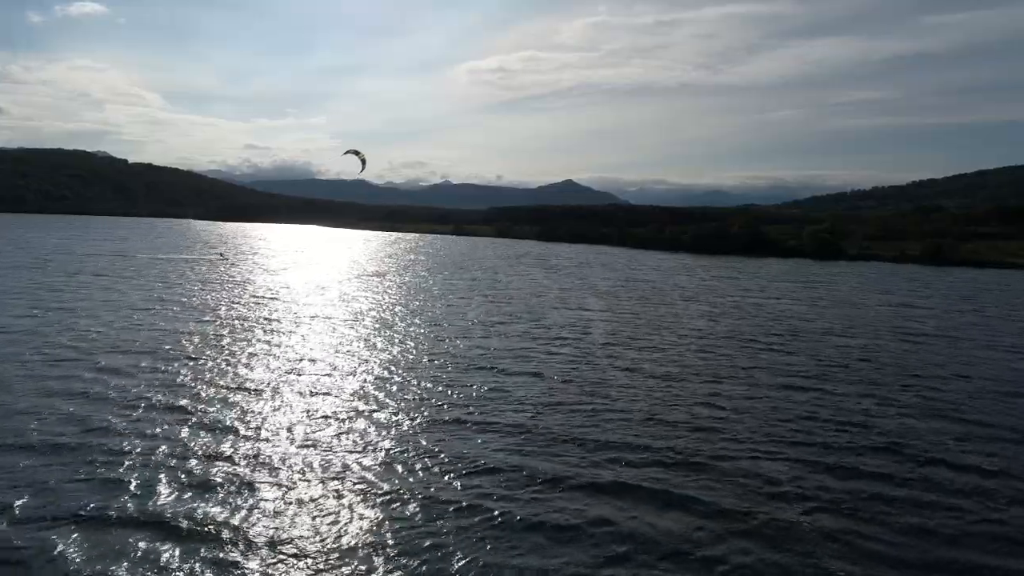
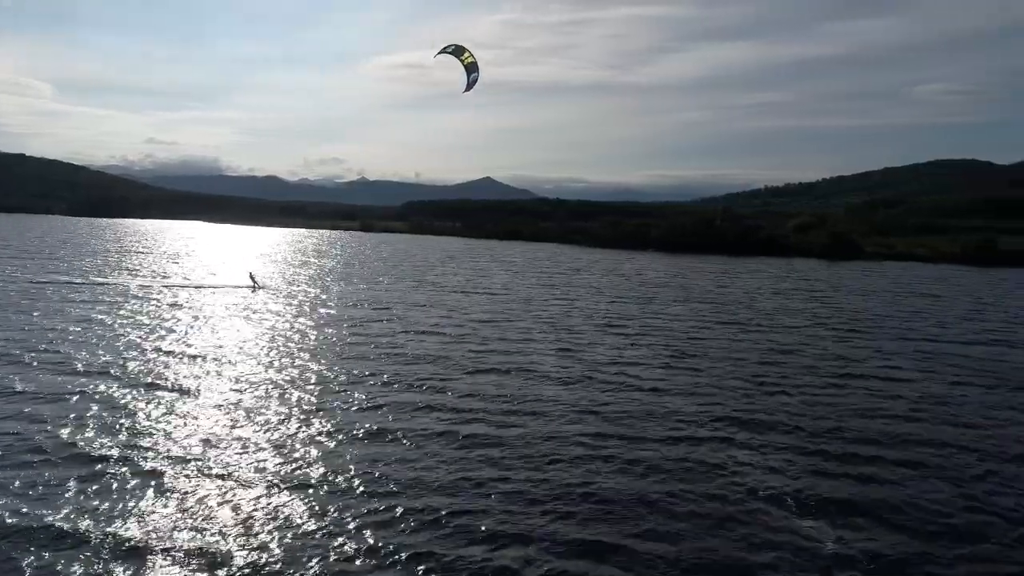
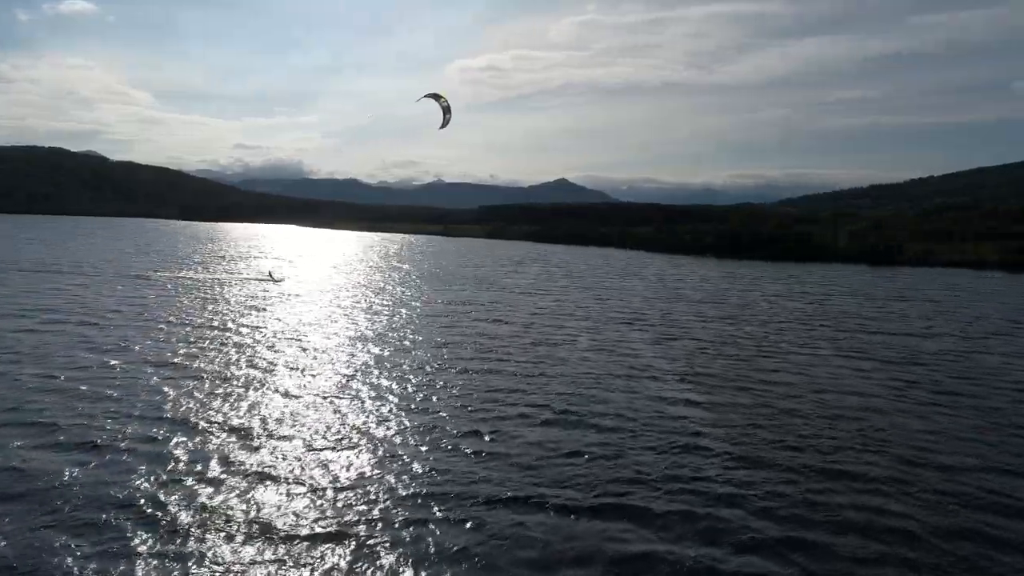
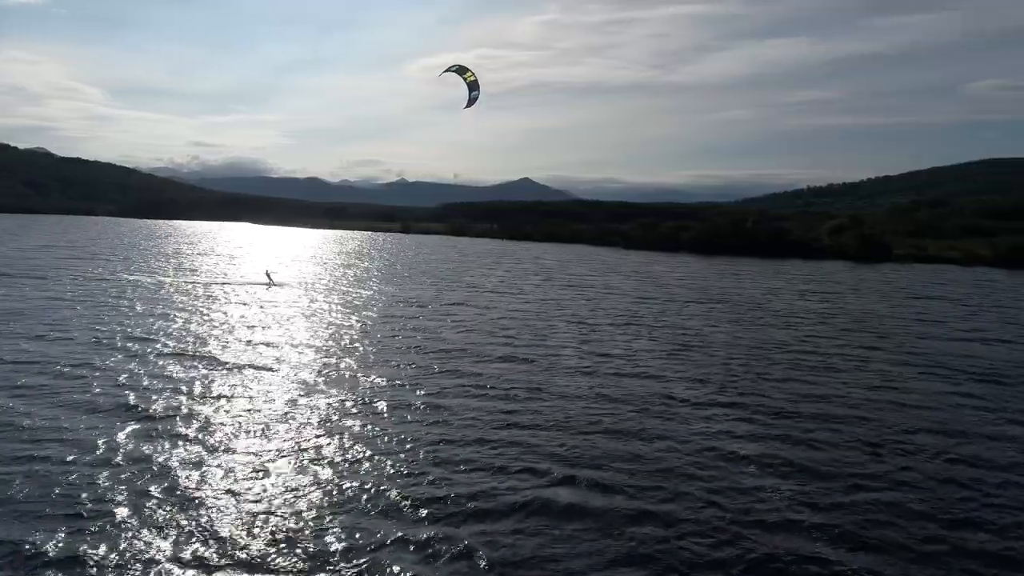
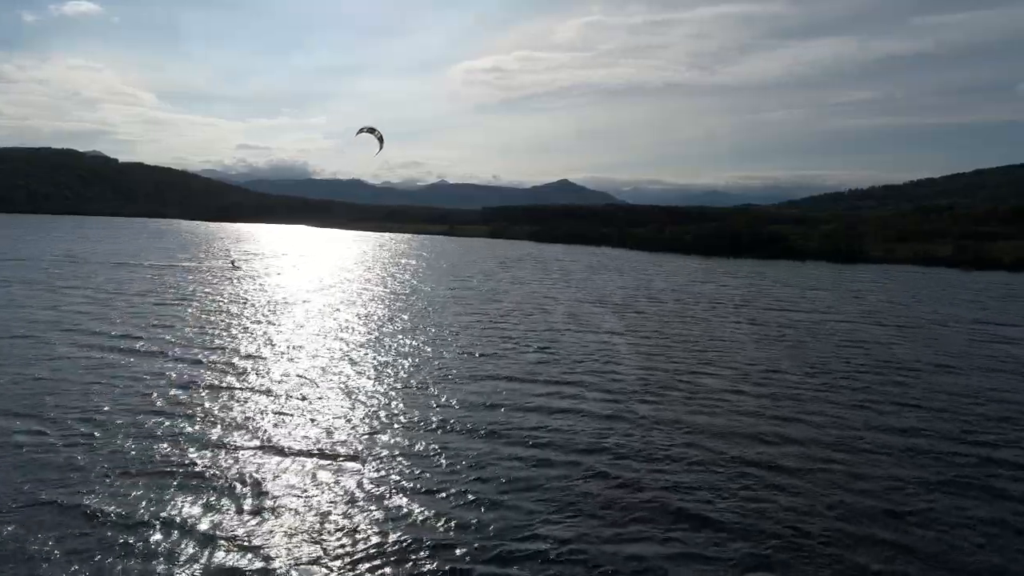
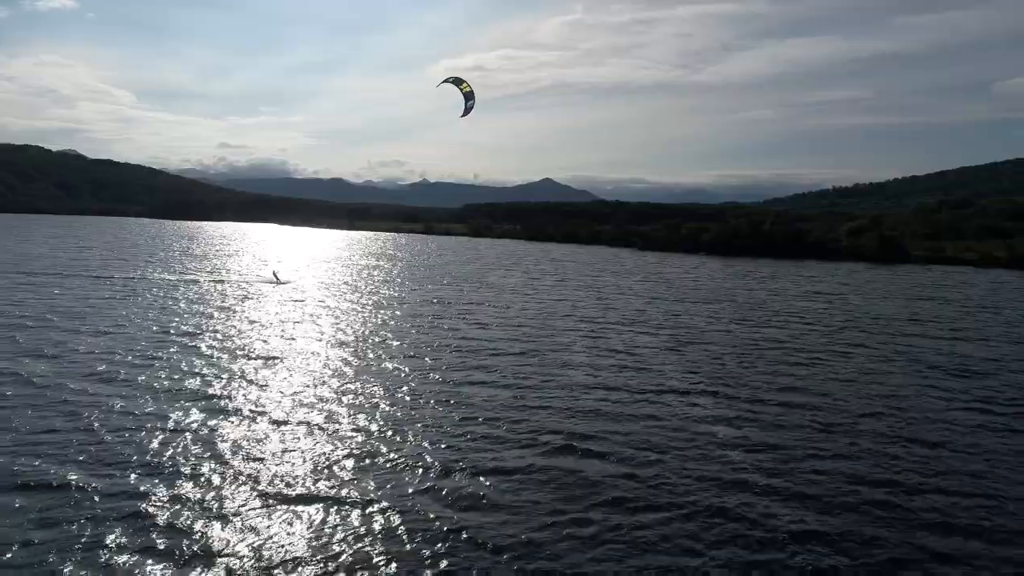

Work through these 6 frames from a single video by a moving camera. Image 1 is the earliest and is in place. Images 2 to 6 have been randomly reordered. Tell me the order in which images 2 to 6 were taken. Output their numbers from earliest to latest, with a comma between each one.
5, 3, 6, 4, 2
